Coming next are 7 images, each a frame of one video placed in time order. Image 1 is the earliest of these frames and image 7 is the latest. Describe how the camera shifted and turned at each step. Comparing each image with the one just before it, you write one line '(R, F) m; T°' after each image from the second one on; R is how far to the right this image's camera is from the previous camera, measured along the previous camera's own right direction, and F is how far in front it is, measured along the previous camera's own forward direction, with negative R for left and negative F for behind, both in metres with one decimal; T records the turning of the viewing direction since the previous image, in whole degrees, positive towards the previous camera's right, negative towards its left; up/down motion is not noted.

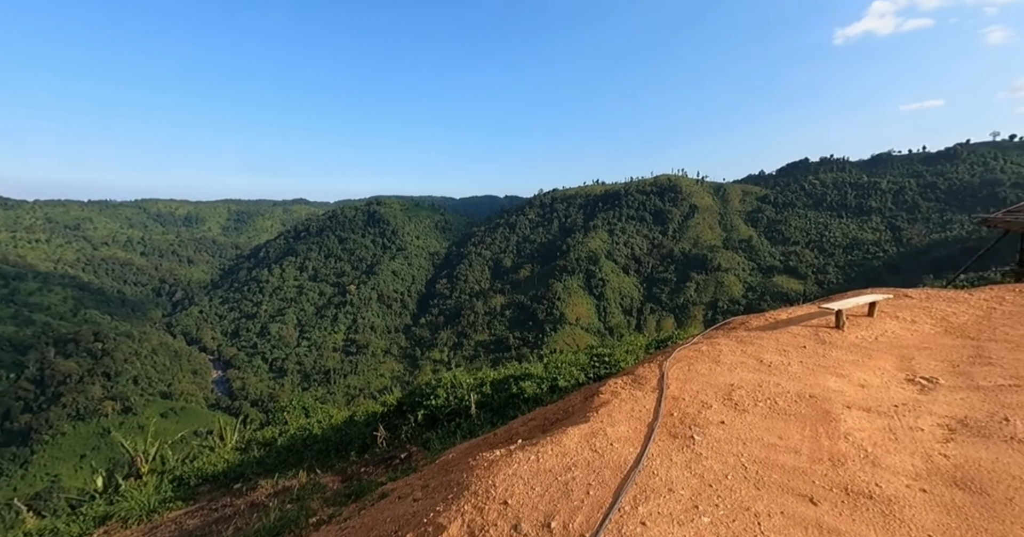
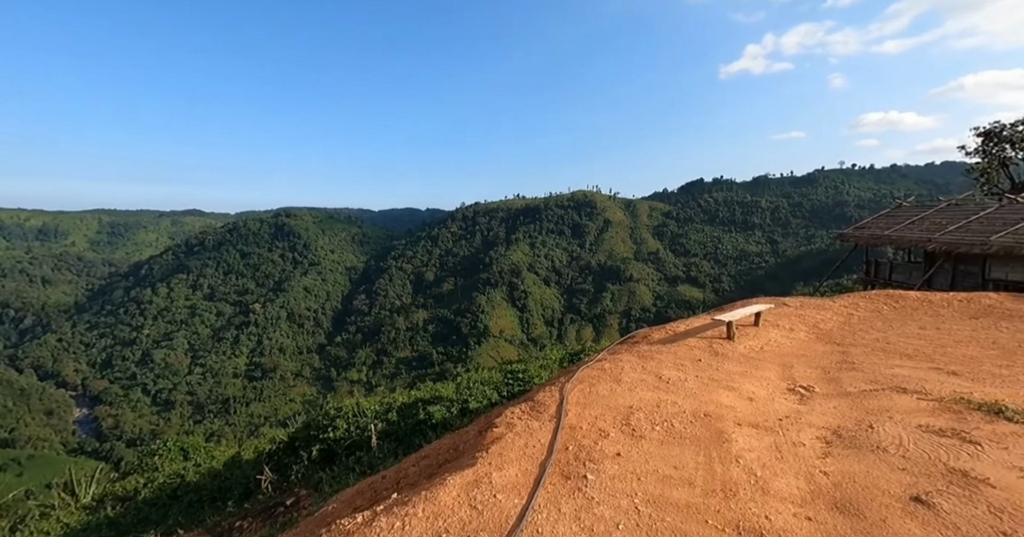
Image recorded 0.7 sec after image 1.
(+0.1, +0.2) m; +9°
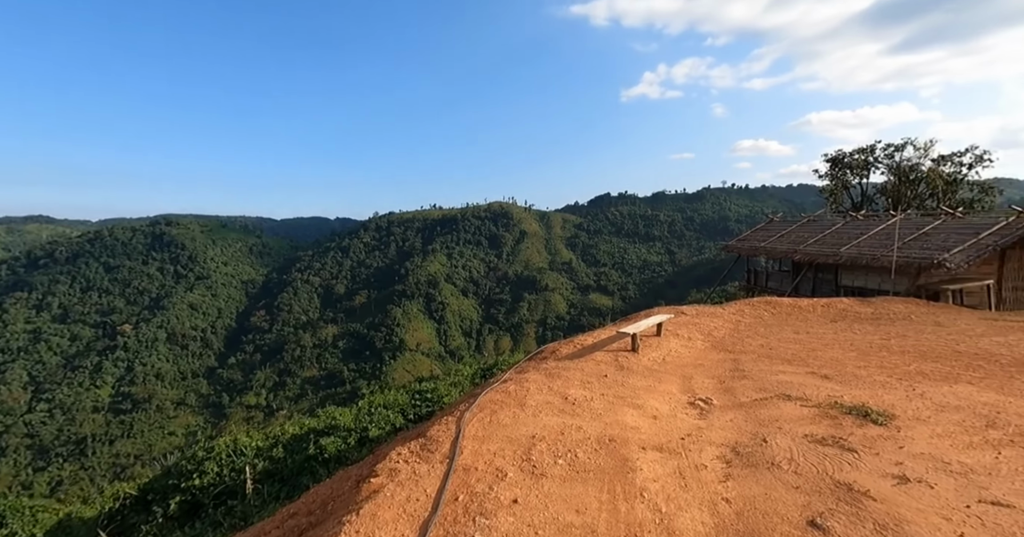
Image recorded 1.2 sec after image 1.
(+0.1, +0.2) m; +10°
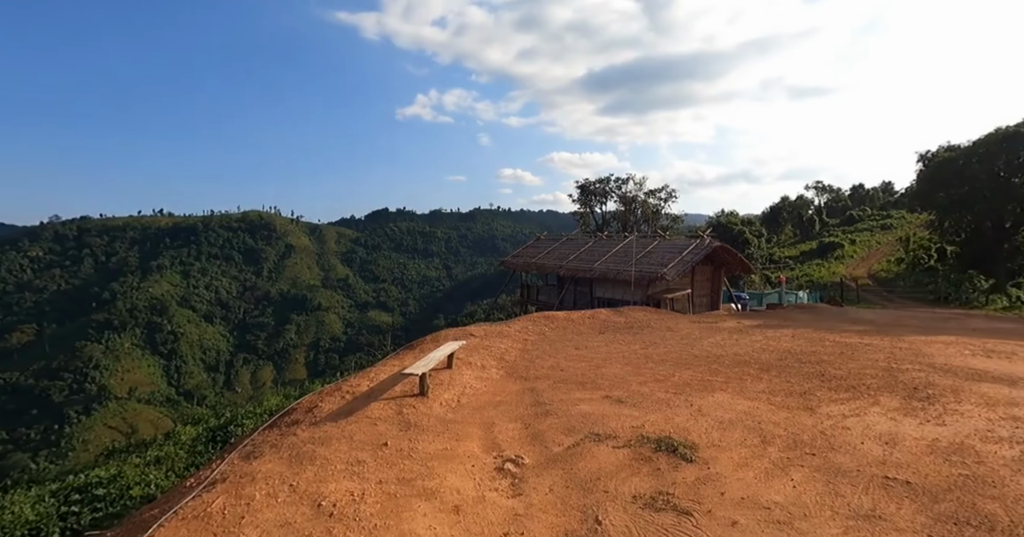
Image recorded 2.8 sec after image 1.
(+0.2, +1.2) m; +24°
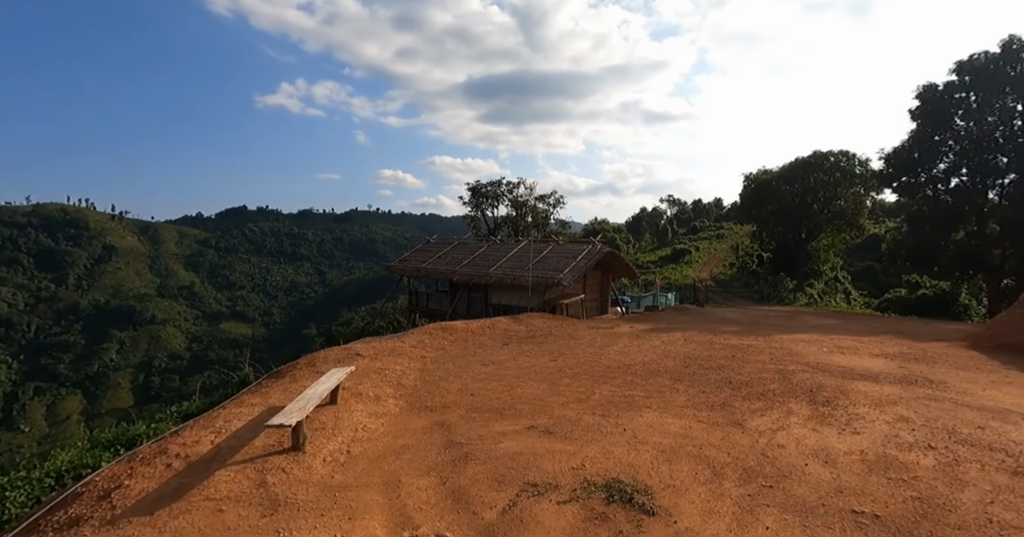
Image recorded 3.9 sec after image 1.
(-0.2, +1.0) m; +13°
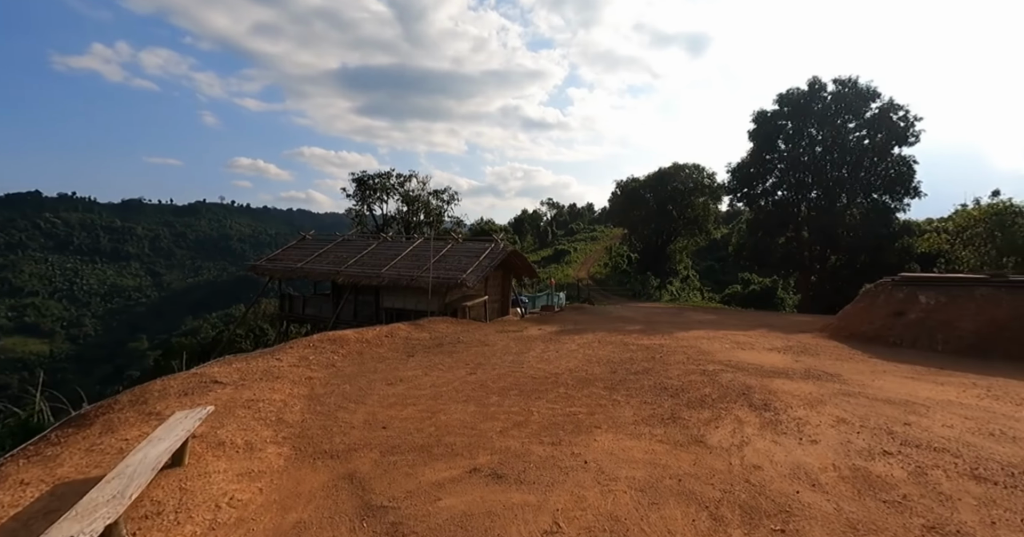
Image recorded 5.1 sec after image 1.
(-0.4, +1.1) m; +13°
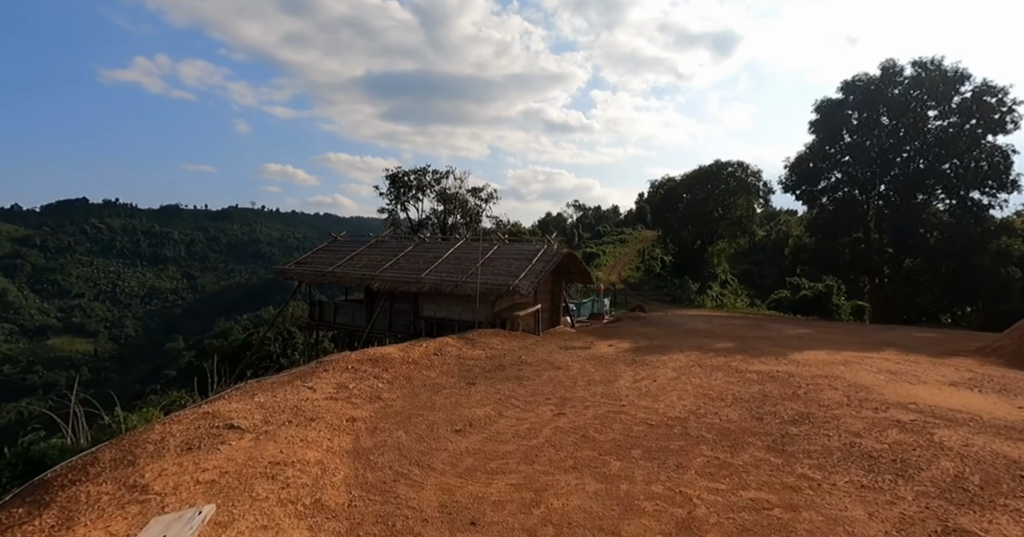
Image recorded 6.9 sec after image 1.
(-1.1, +2.3) m; -3°
